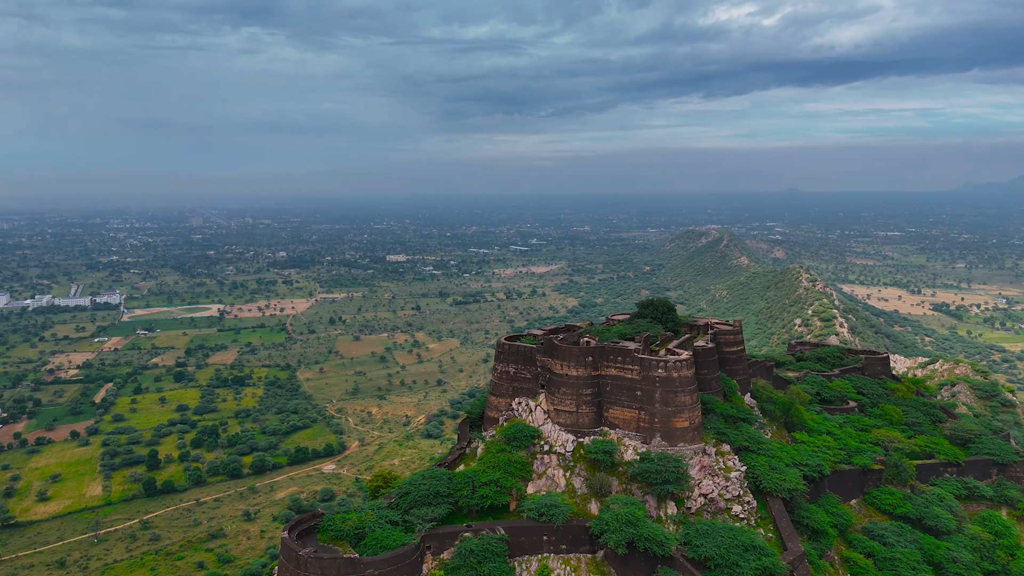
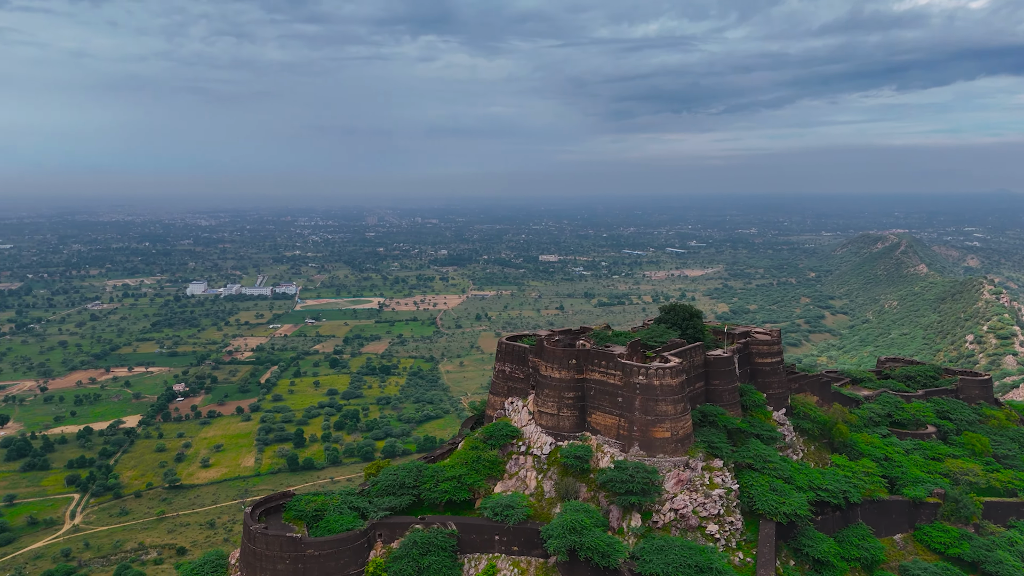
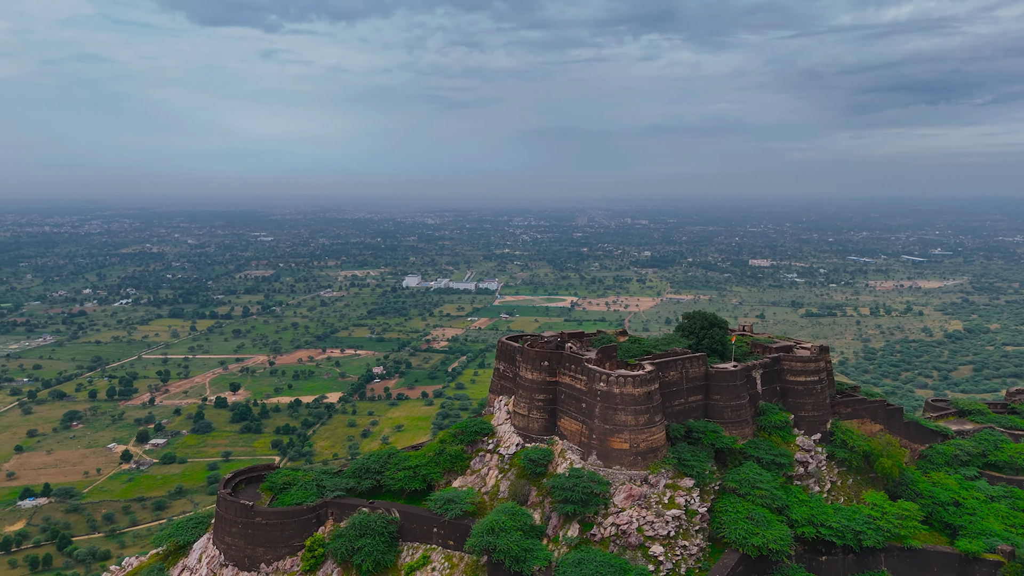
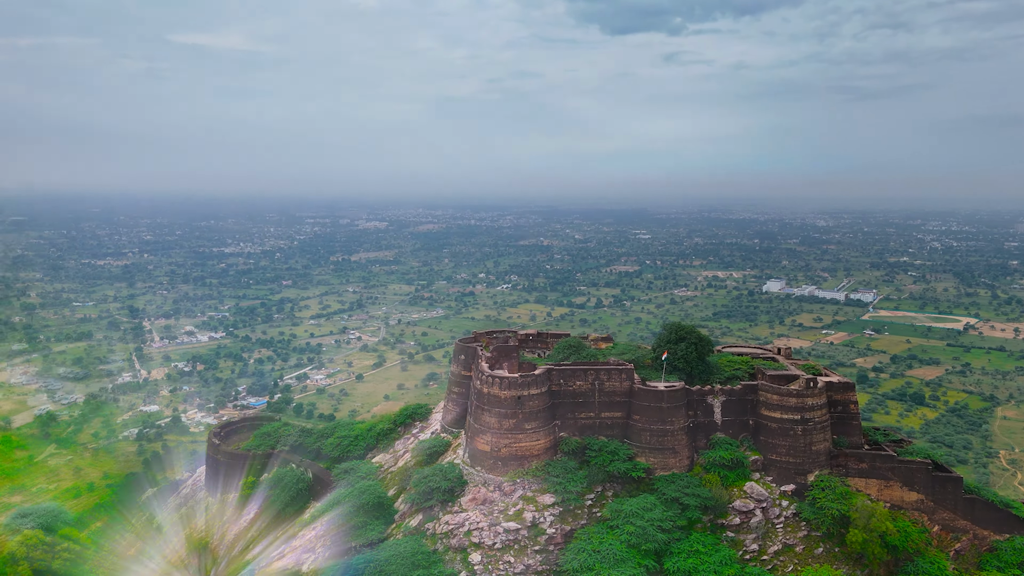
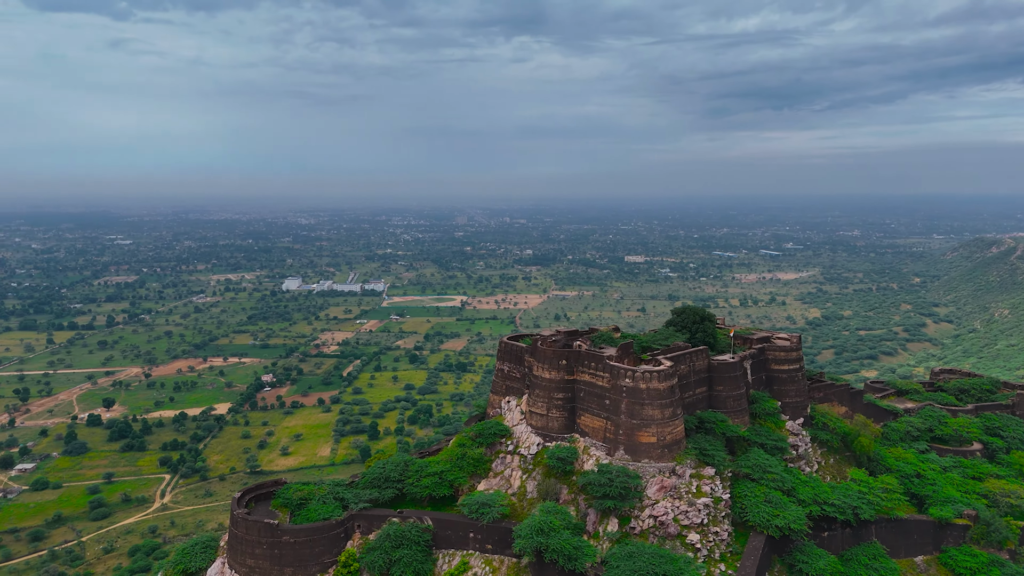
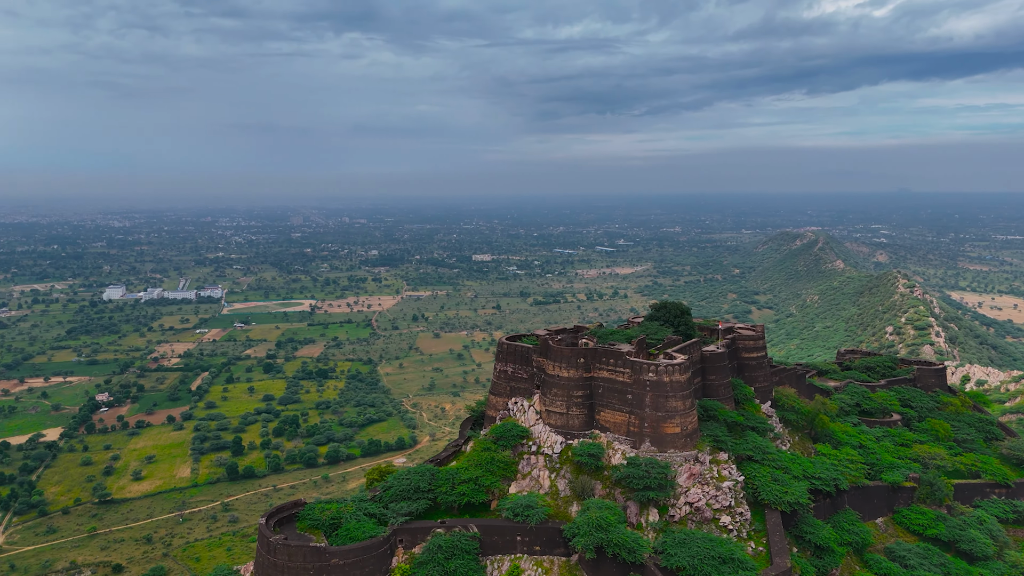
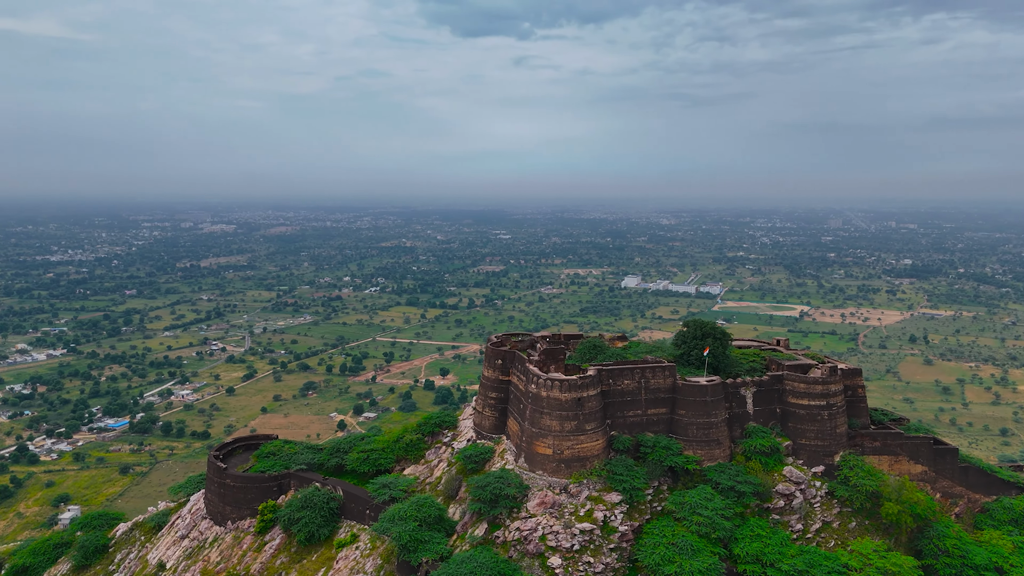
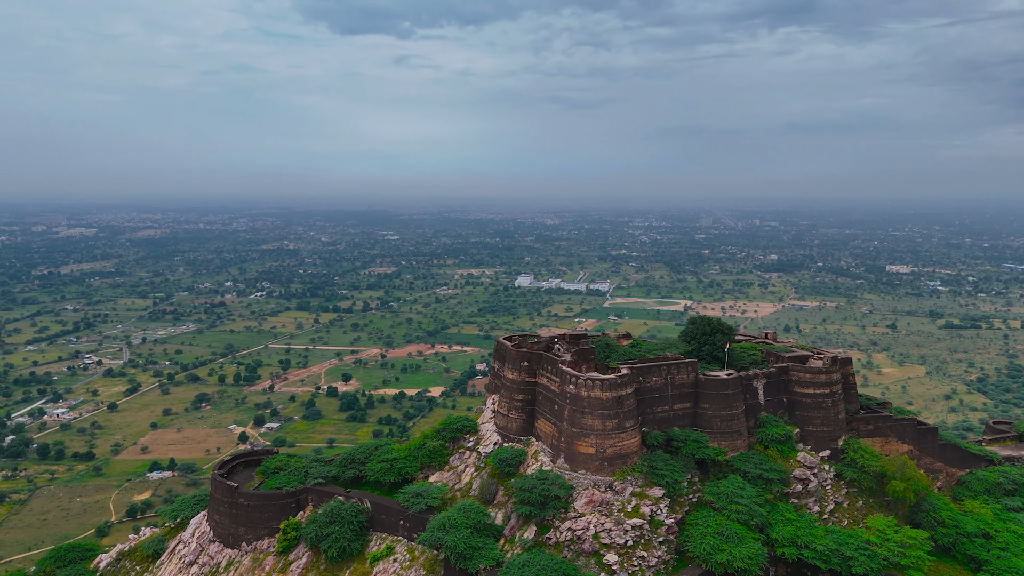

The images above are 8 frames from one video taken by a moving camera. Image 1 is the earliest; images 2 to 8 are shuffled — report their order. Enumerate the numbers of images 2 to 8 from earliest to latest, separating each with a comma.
6, 2, 5, 3, 8, 7, 4
